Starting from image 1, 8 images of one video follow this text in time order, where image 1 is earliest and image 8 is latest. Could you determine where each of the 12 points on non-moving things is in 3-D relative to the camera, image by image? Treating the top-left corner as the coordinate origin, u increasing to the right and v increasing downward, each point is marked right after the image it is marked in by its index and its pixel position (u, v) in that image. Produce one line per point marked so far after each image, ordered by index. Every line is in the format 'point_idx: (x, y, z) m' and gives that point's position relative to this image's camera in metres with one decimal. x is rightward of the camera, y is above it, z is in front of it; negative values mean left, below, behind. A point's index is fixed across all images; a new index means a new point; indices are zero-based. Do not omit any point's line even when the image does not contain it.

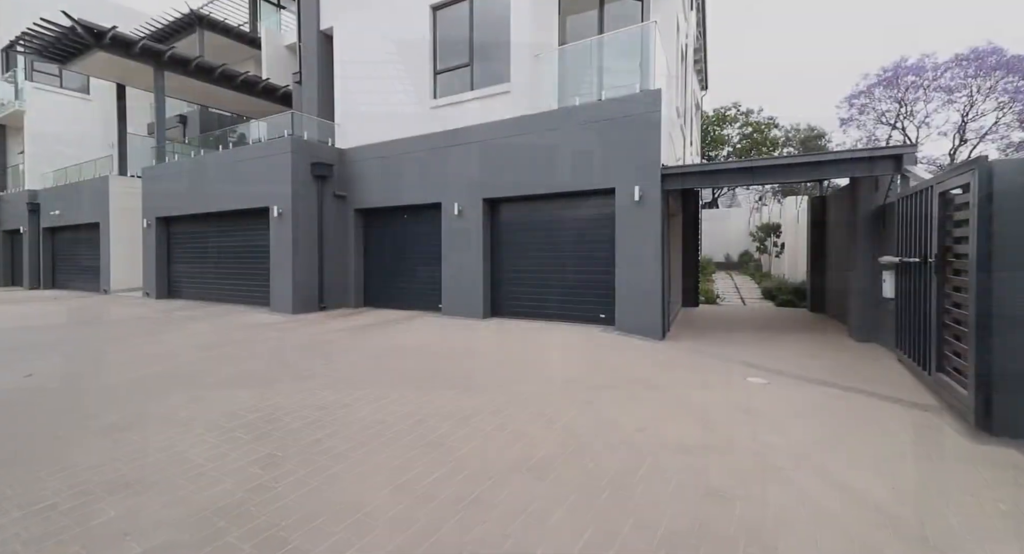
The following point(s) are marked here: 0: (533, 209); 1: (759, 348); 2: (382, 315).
0: (+0.4, +1.4, +9.0) m
1: (+4.0, -1.1, +7.0) m
2: (-3.0, -0.9, +10.0) m
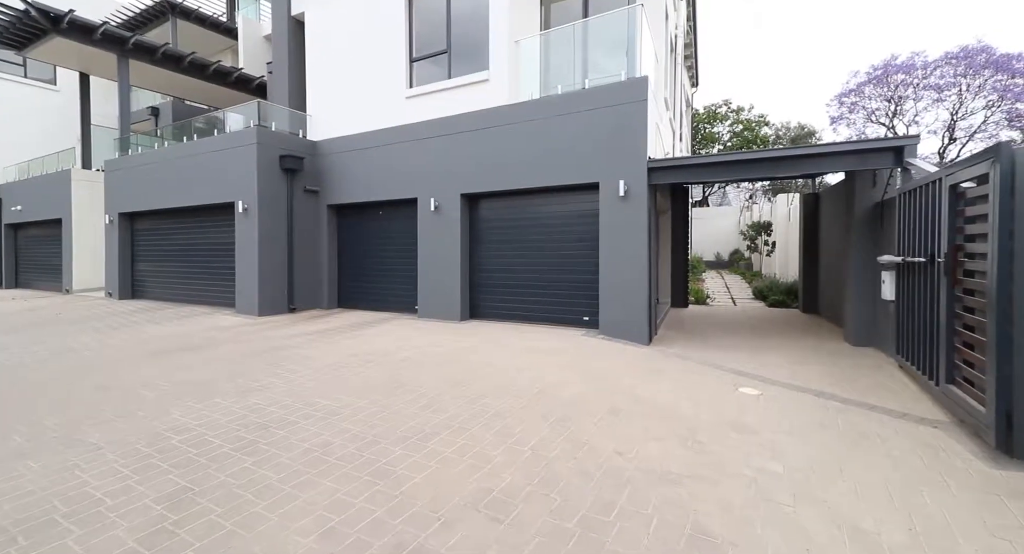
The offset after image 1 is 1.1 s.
0: (0.0, +1.4, +8.5) m
1: (+3.6, -1.2, +6.6) m
2: (-3.4, -0.9, +9.4) m
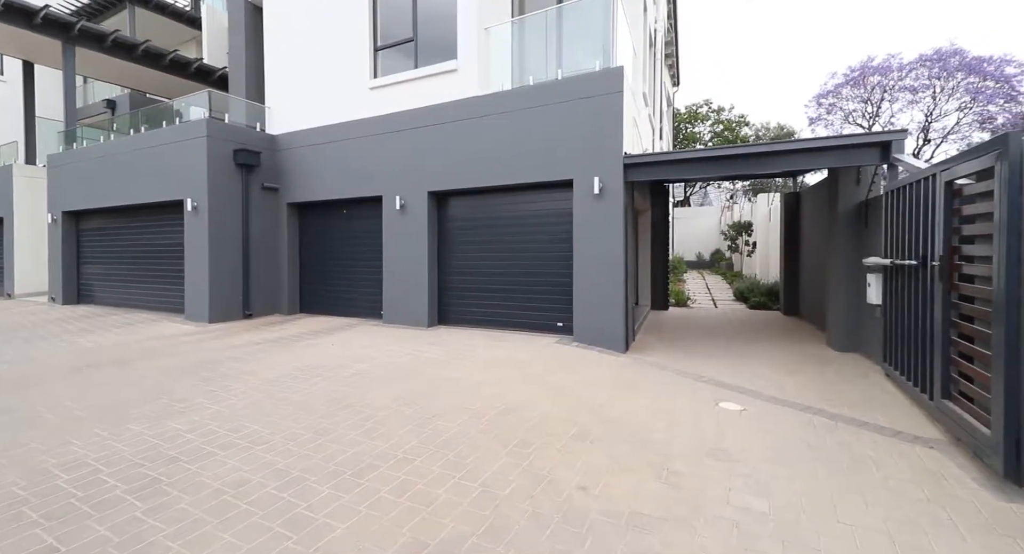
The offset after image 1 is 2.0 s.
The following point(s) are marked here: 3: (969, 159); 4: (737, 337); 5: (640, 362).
0: (-0.5, +1.3, +8.0) m
1: (+3.1, -1.2, +6.2) m
2: (-4.0, -0.9, +8.8) m
3: (+3.7, +0.9, +3.5) m
4: (+4.0, -1.1, +7.9) m
5: (+1.8, -1.2, +6.1) m
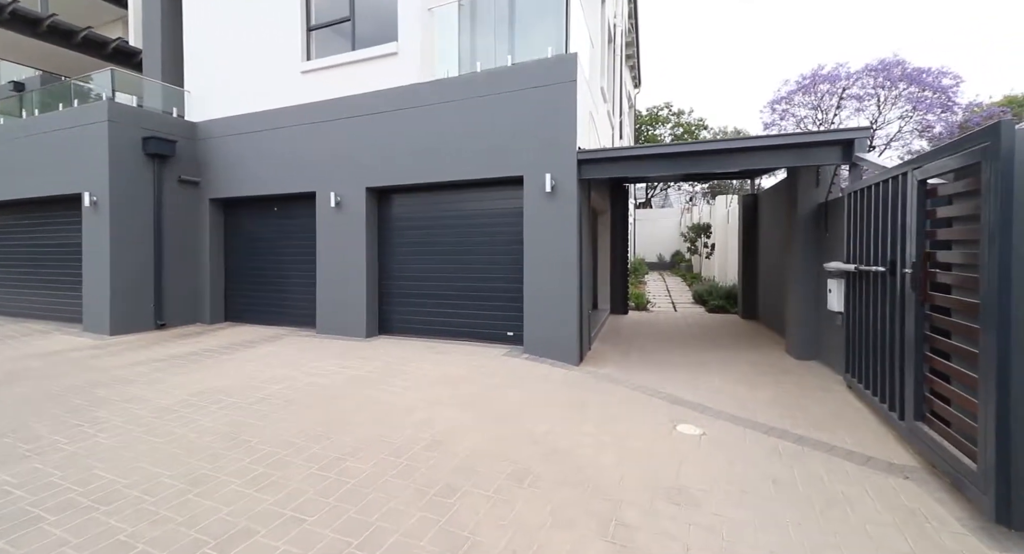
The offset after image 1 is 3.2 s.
0: (-1.4, +1.3, +7.3) m
1: (+2.4, -1.3, +5.8) m
2: (-4.9, -1.0, +7.9) m
3: (+3.1, +0.9, +3.1) m
4: (+3.2, -1.2, +7.5) m
5: (+1.0, -1.3, +5.6) m
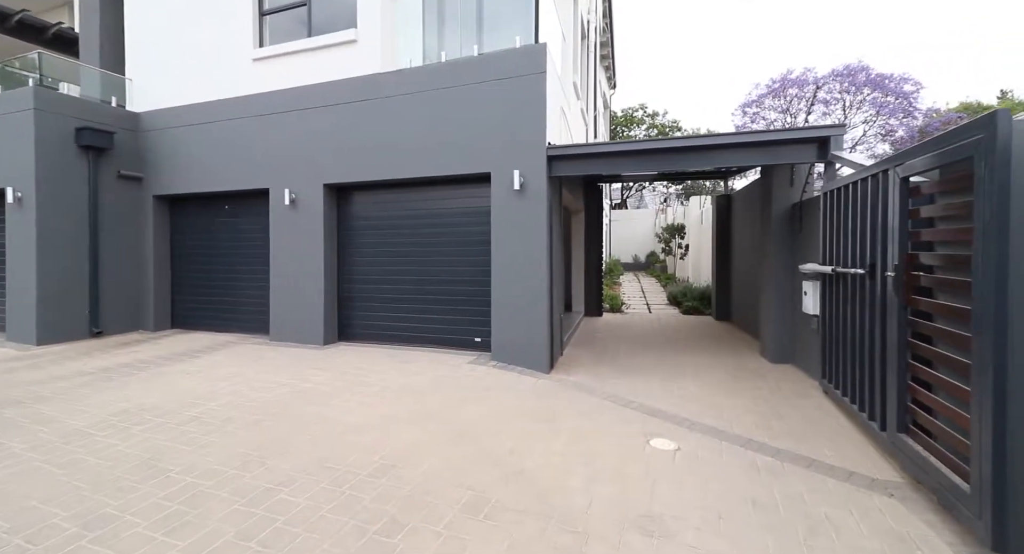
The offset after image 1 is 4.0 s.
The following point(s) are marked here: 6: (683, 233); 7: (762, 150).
0: (-1.9, +1.2, +6.8) m
1: (+1.9, -1.3, +5.5) m
2: (-5.4, -1.1, +7.2) m
3: (+2.8, +0.8, +2.9) m
4: (+2.6, -1.2, +7.3) m
5: (+0.6, -1.3, +5.3) m
6: (+6.3, +1.6, +16.1) m
7: (+3.1, +1.6, +5.3) m
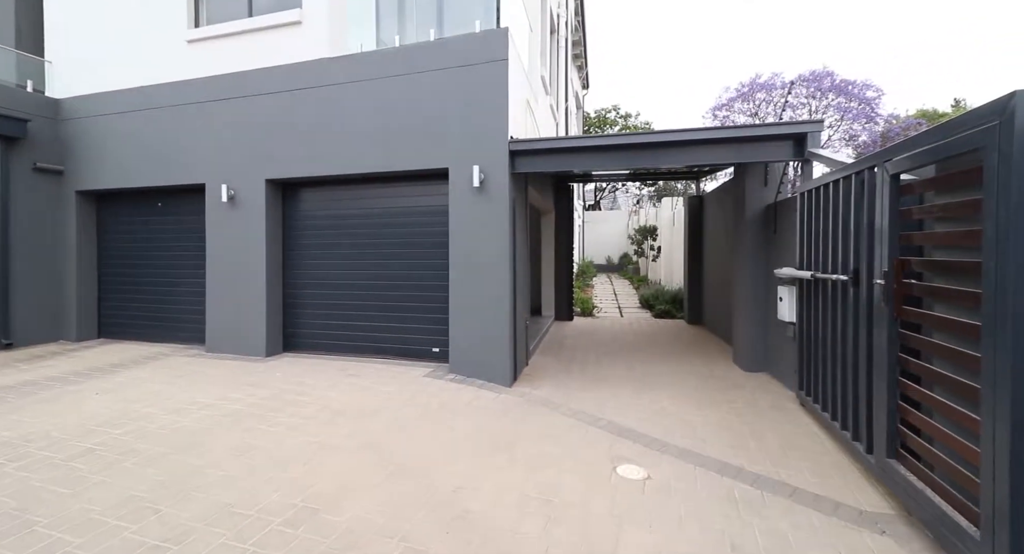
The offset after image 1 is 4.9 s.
0: (-2.5, +1.1, +6.3) m
1: (+1.5, -1.4, +5.2) m
2: (-6.0, -1.2, +6.5) m
3: (+2.5, +0.8, +2.6) m
4: (+2.1, -1.2, +7.0) m
5: (+0.2, -1.4, +4.8) m
6: (+5.2, +1.6, +16.0) m
7: (+2.6, +1.5, +5.0) m
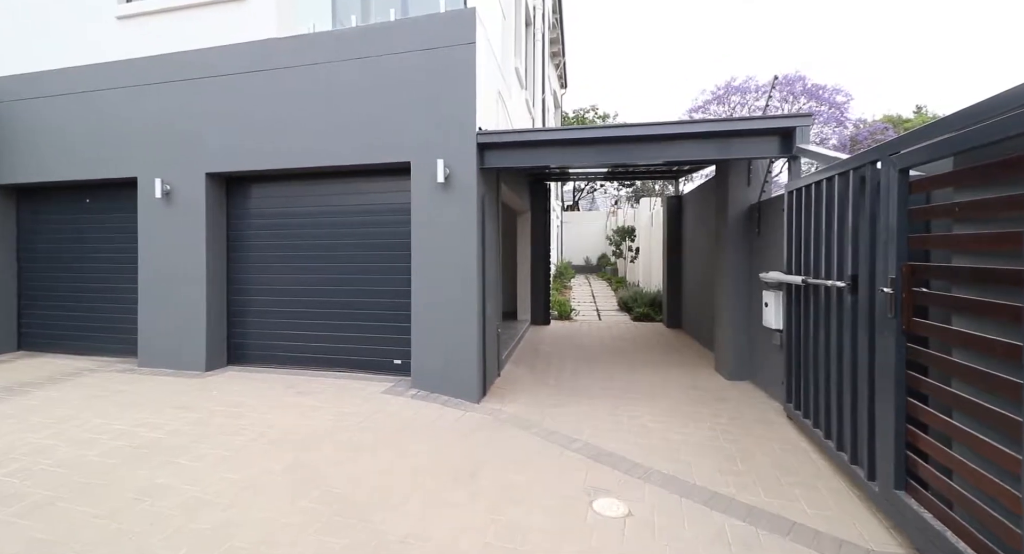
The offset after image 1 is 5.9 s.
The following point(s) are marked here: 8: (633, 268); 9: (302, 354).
0: (-2.9, +1.1, +5.7) m
1: (+1.1, -1.4, +4.8) m
2: (-6.4, -1.2, +5.7) m
3: (+2.2, +0.8, +2.3) m
4: (+1.6, -1.3, +6.6) m
5: (-0.2, -1.4, +4.4) m
6: (+4.4, +1.5, +15.7) m
7: (+2.2, +1.4, +4.7) m
8: (+4.3, +0.3, +15.5) m
9: (-2.7, -1.0, +5.7) m
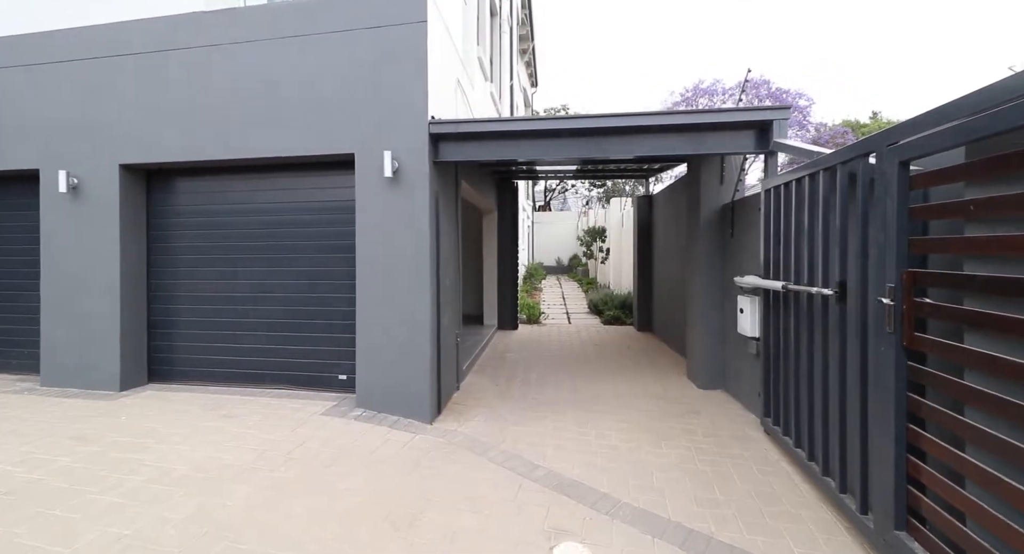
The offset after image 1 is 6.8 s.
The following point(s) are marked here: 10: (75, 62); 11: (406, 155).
0: (-3.3, +1.0, +5.0) m
1: (+0.7, -1.5, +4.4) m
2: (-6.9, -1.3, +4.9) m
3: (+2.0, +0.7, +2.0) m
4: (+1.1, -1.3, +6.2) m
5: (-0.6, -1.5, +3.9) m
6: (+3.3, +1.5, +15.5) m
7: (+1.8, +1.4, +4.3) m
8: (+3.2, +0.3, +15.3) m
9: (-3.2, -1.0, +5.1) m
10: (-4.9, +2.4, +4.9) m
11: (-1.0, +1.2, +4.3) m
